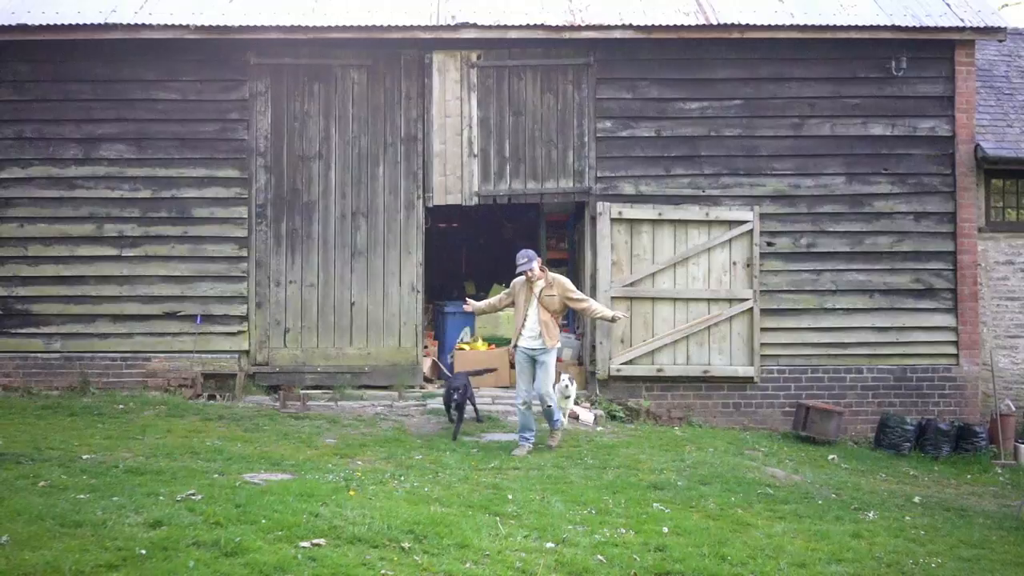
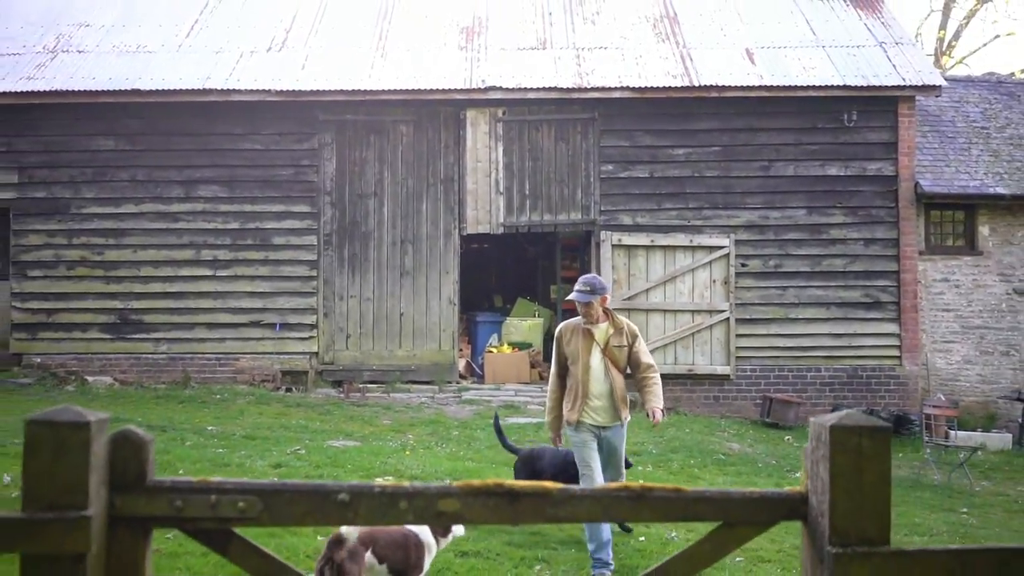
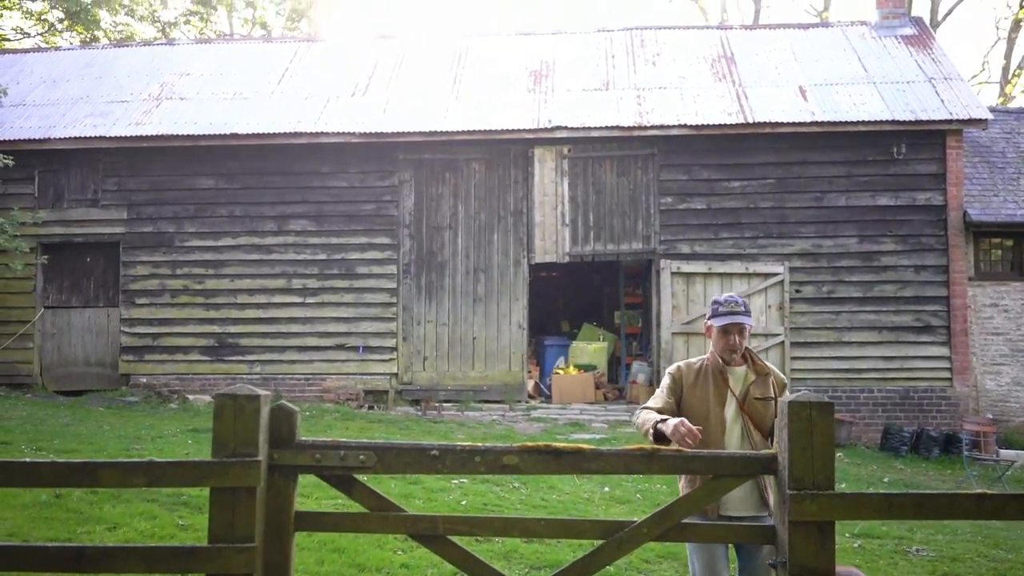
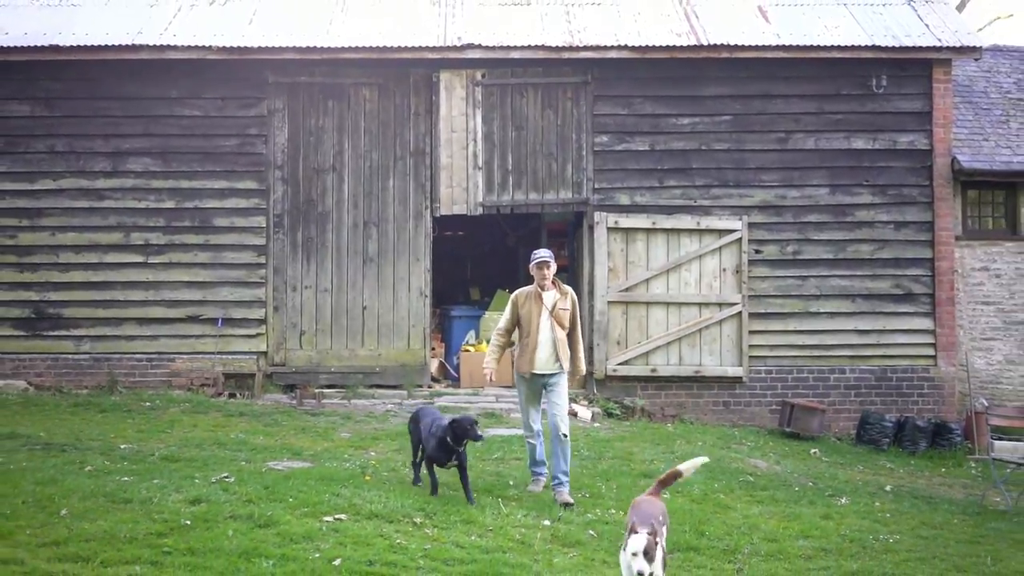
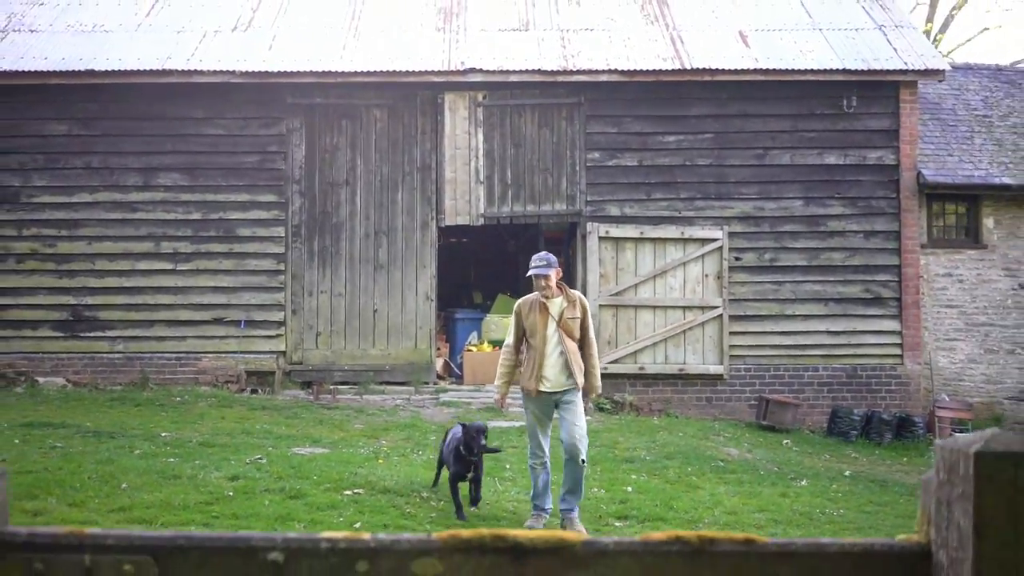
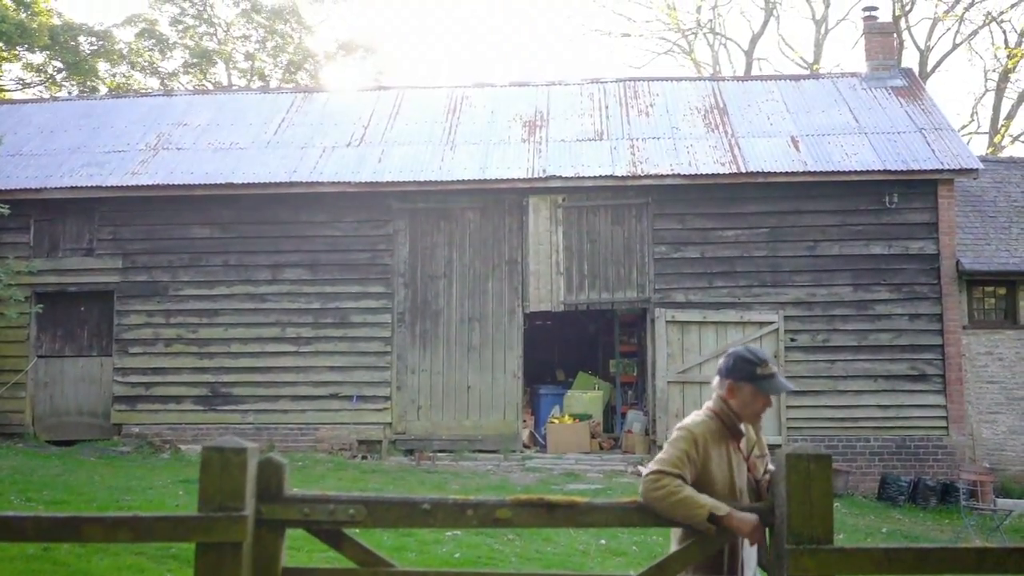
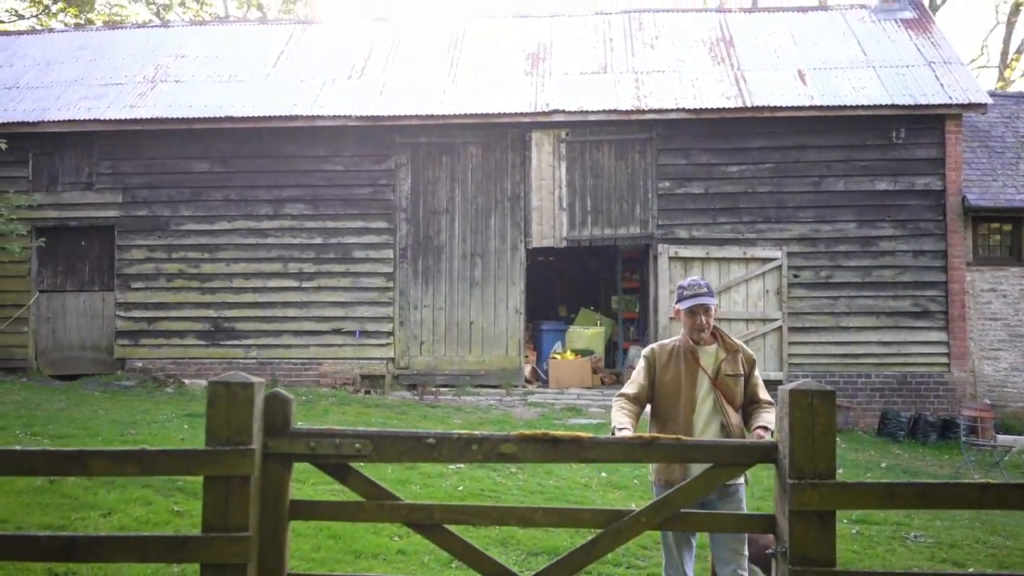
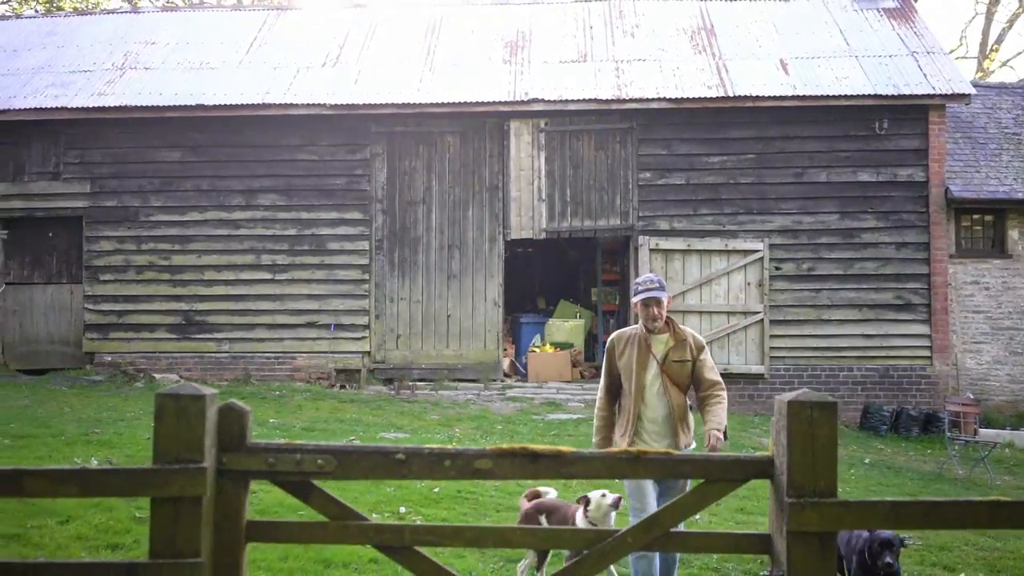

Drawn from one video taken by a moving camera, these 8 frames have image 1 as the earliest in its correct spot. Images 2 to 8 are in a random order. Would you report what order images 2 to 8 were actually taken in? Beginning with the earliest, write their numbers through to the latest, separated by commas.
4, 5, 2, 8, 7, 3, 6
